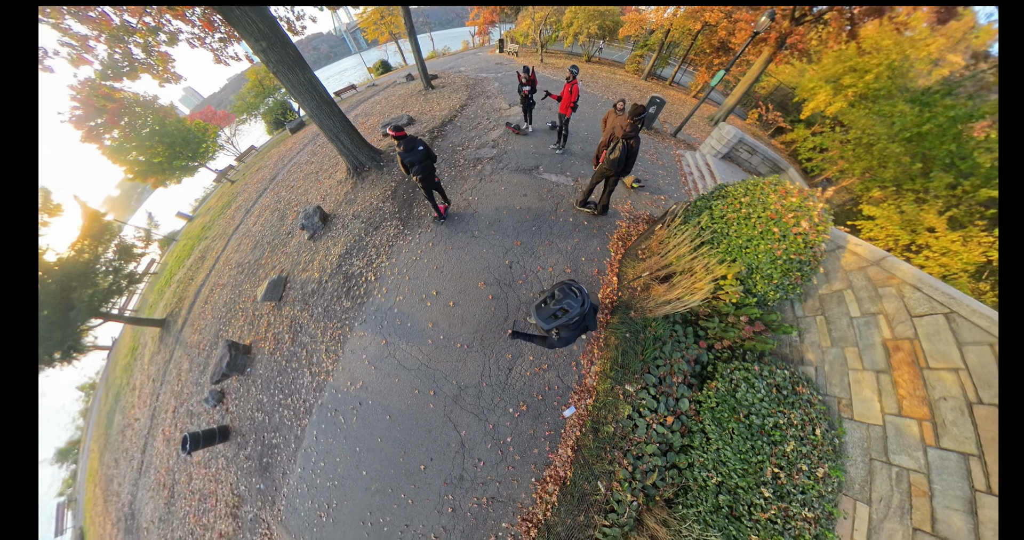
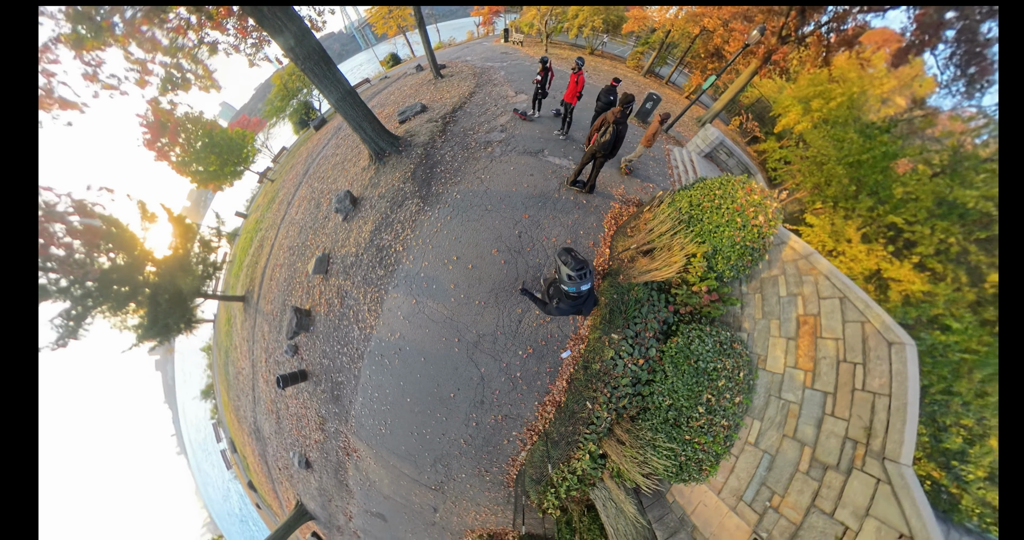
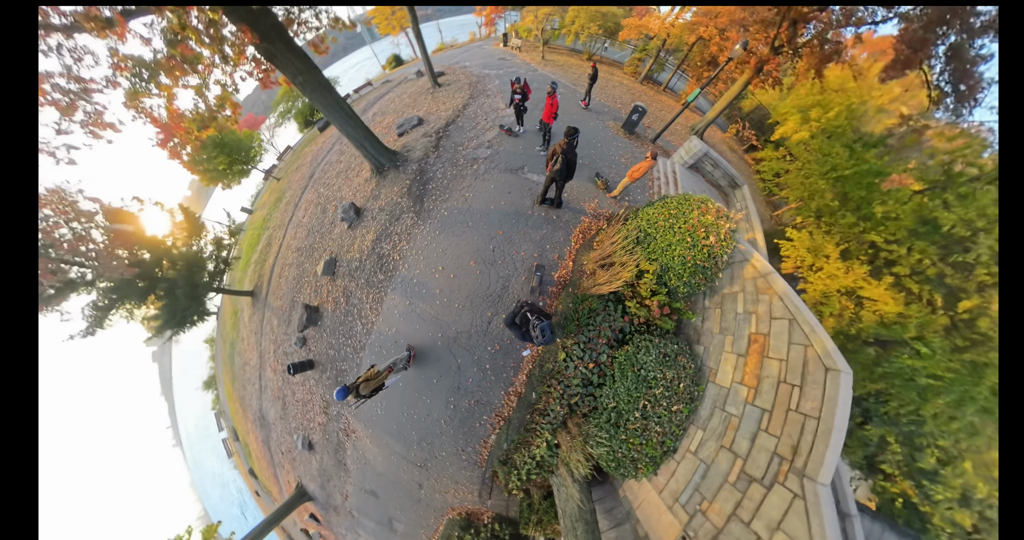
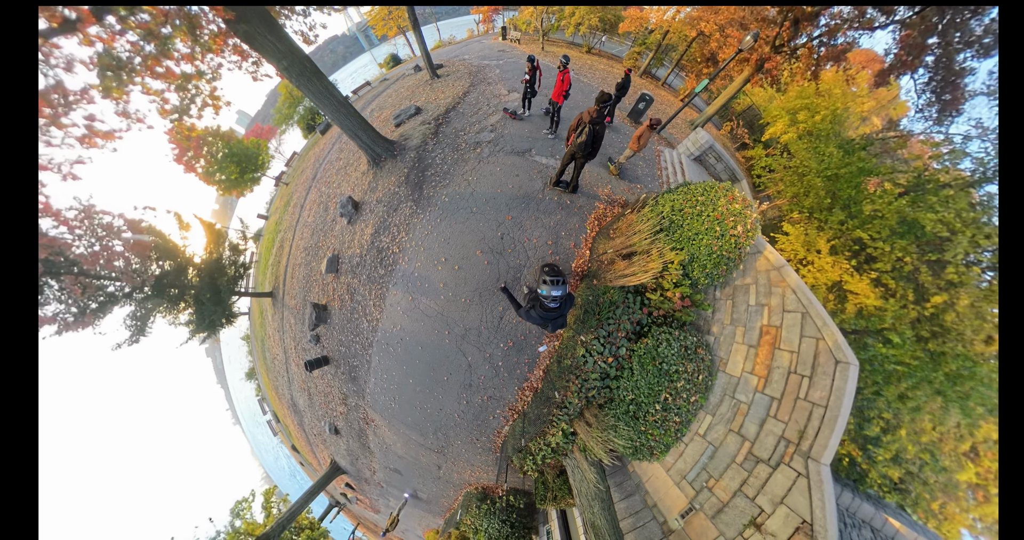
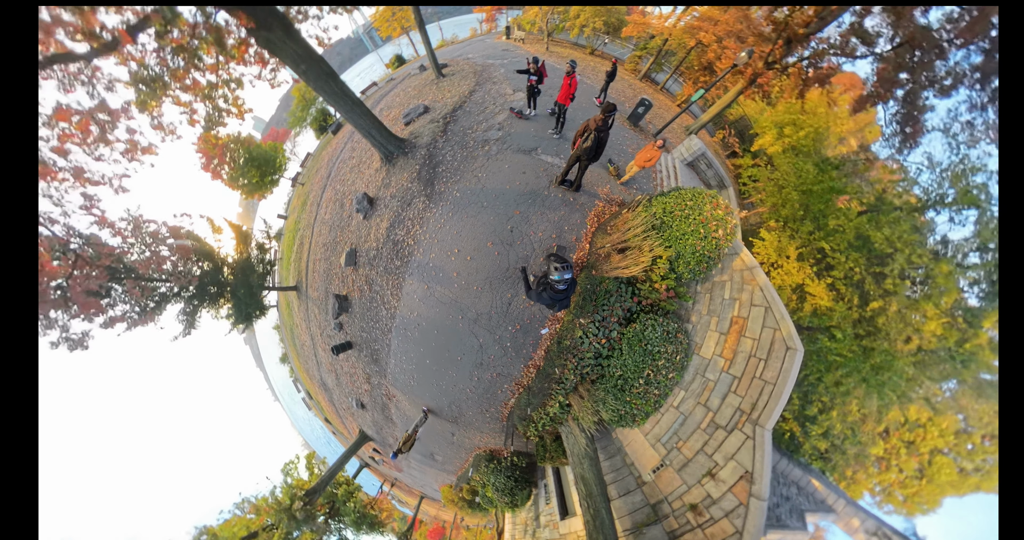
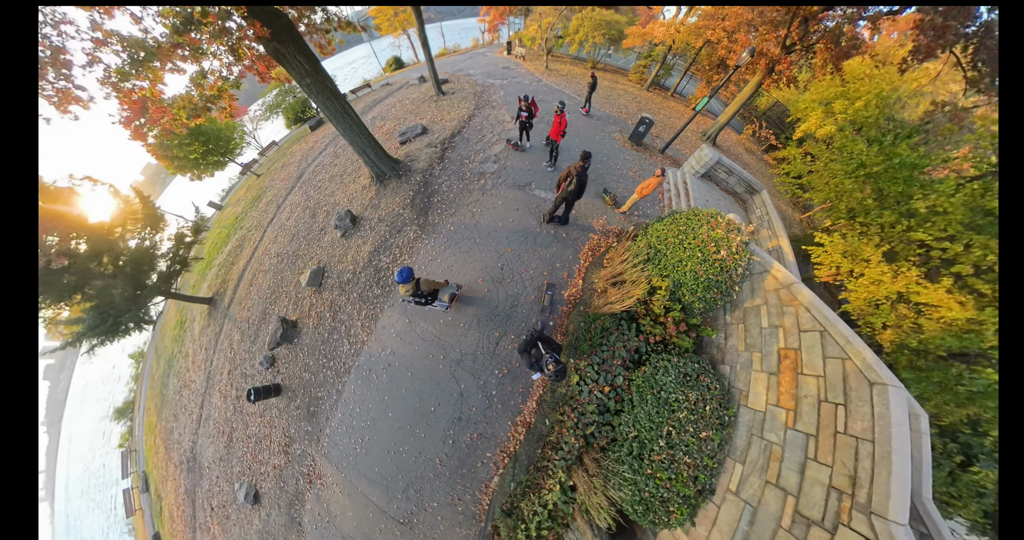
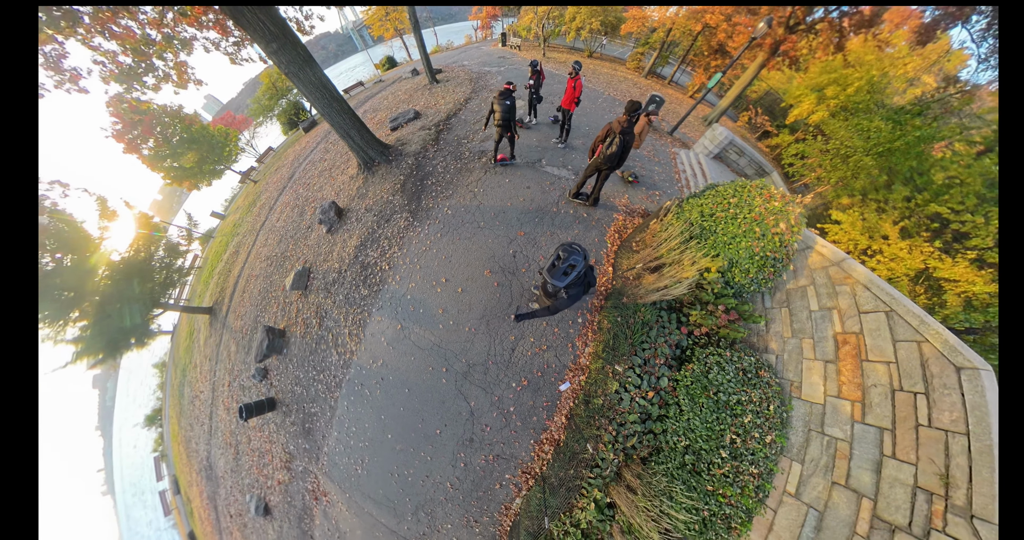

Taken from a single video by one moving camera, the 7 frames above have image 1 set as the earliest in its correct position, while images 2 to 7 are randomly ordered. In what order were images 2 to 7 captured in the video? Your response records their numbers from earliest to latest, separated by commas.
7, 2, 4, 5, 3, 6
